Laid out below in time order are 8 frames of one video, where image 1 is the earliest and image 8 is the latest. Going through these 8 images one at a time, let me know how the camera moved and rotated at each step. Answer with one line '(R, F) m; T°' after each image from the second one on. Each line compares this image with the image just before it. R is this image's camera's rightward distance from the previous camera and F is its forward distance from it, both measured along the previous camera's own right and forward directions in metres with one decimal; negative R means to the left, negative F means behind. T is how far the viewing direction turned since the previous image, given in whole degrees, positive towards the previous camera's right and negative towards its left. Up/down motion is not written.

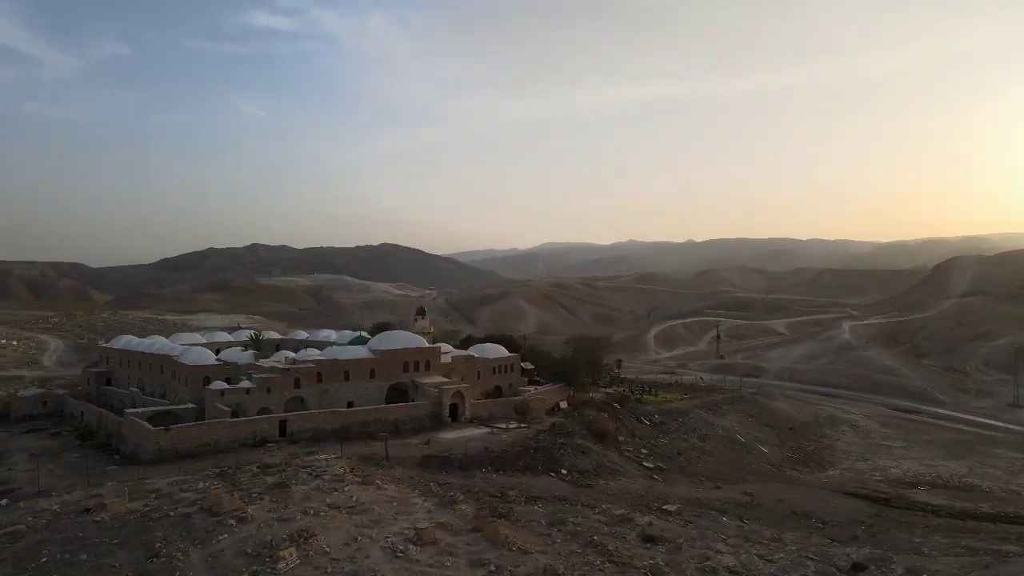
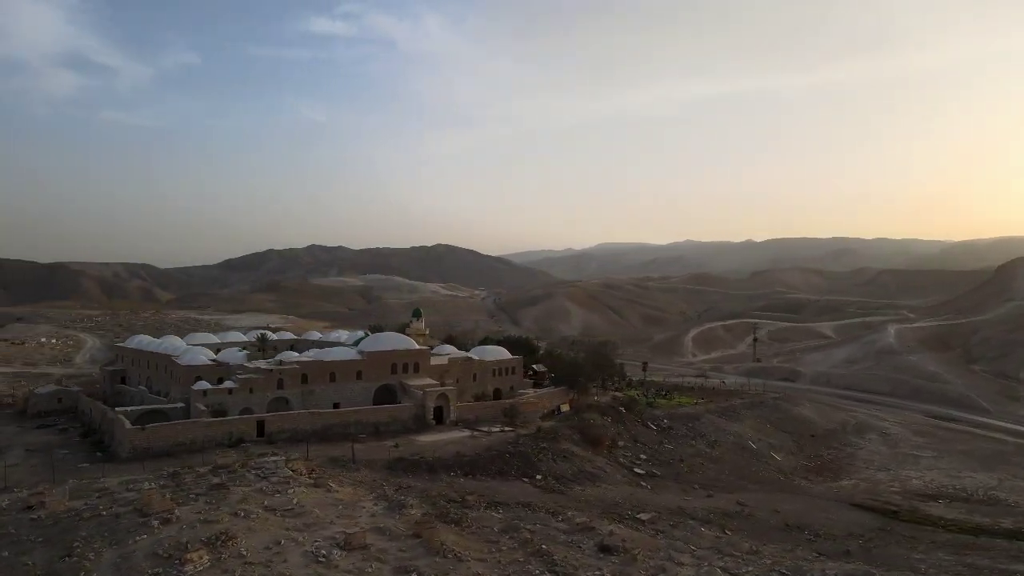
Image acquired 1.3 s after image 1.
(+2.0, +0.4) m; -4°
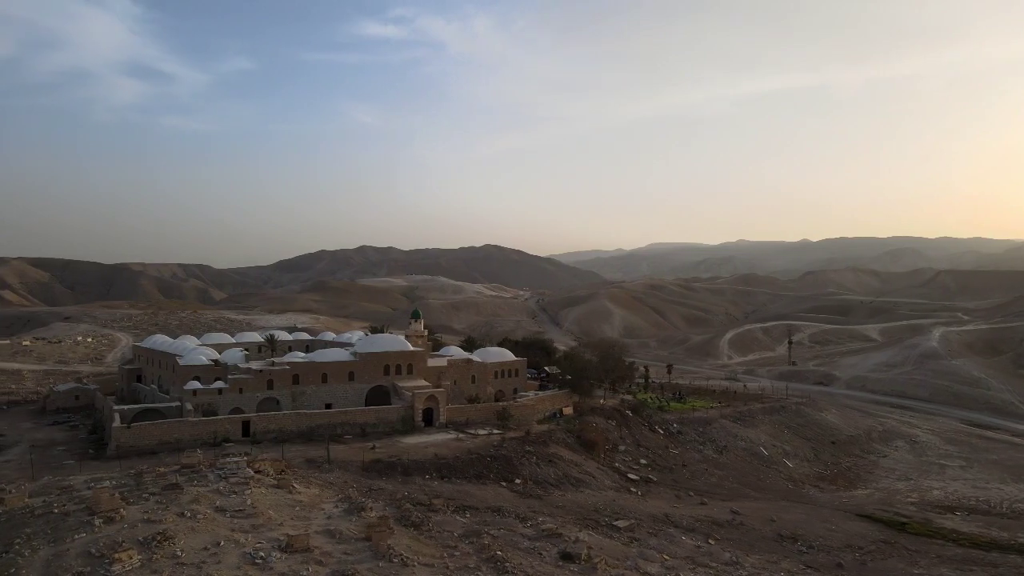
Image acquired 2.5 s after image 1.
(+1.7, +0.3) m; -3°
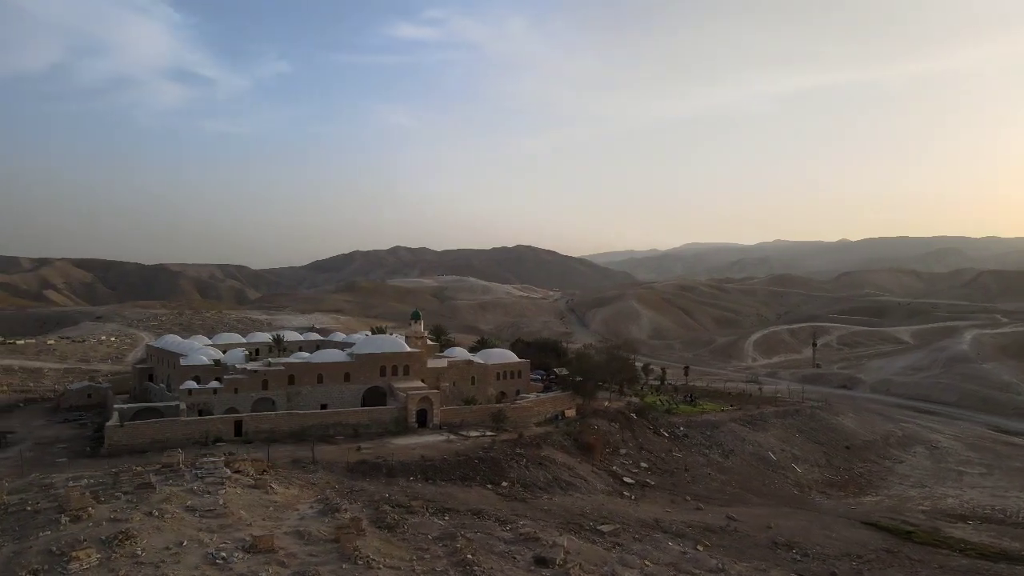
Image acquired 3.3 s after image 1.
(+1.1, +0.1) m; -2°
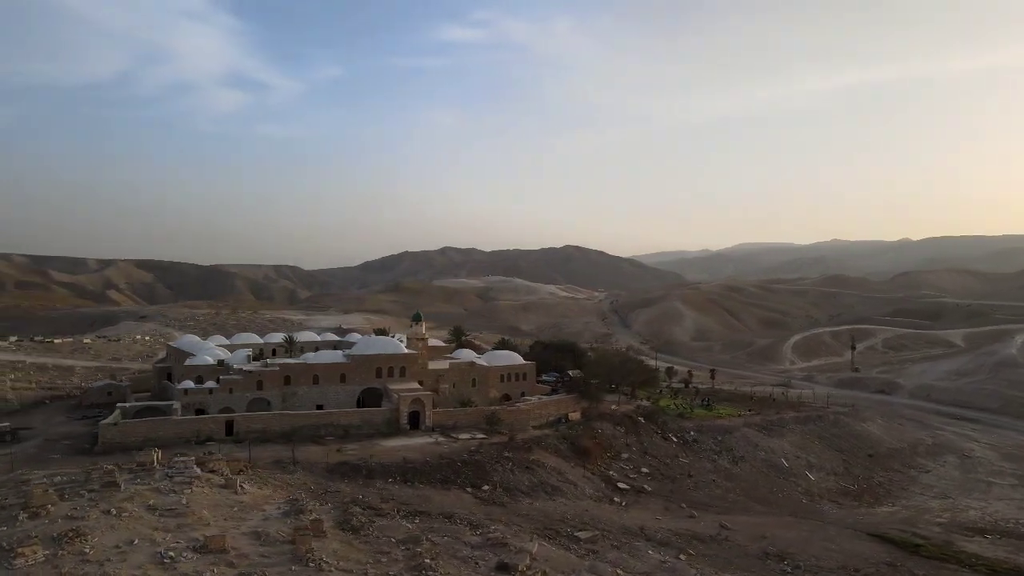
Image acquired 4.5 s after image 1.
(+1.6, +0.2) m; -3°
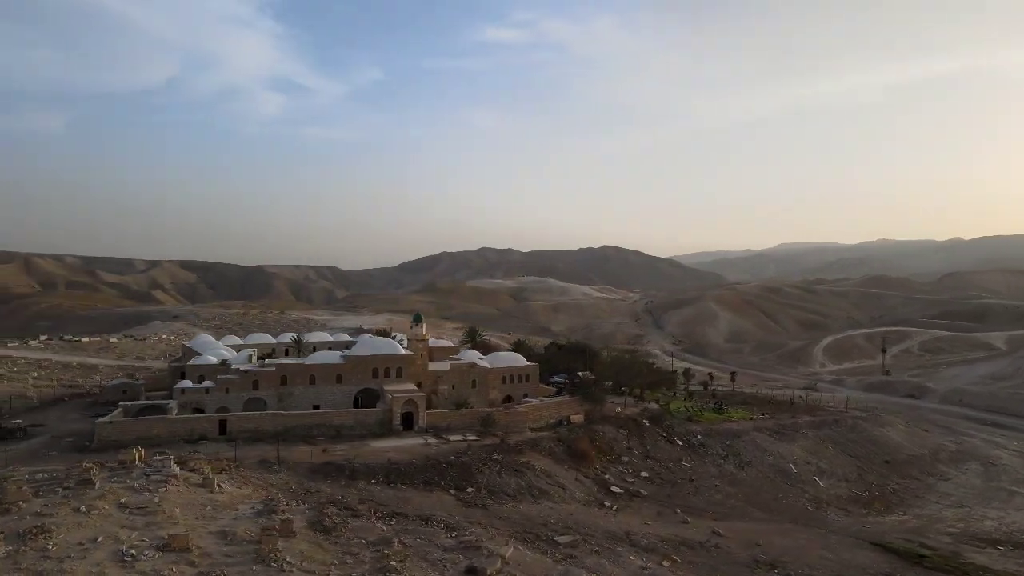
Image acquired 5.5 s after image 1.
(+1.3, +0.1) m; -3°
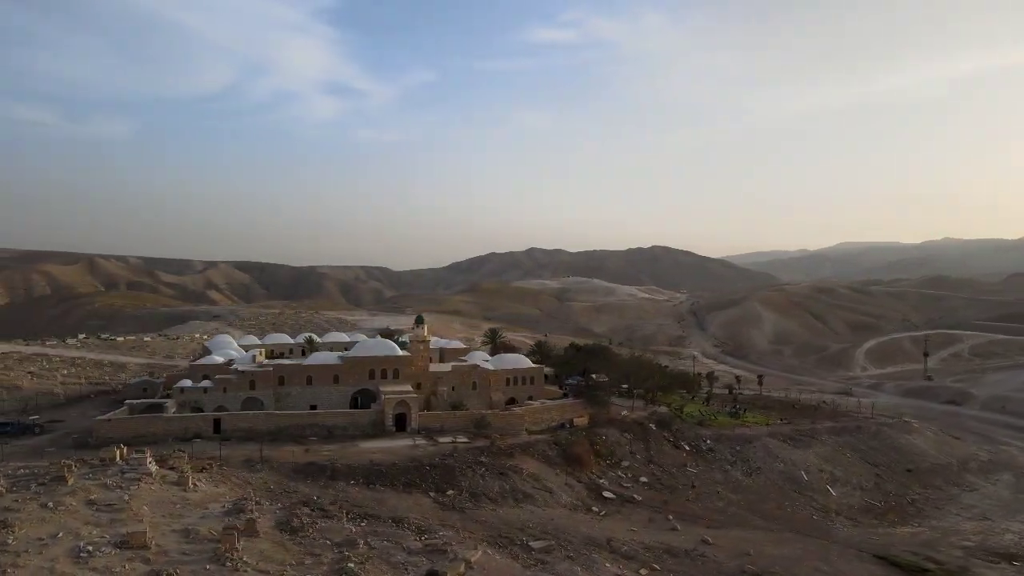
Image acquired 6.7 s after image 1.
(+1.6, +0.2) m; -3°
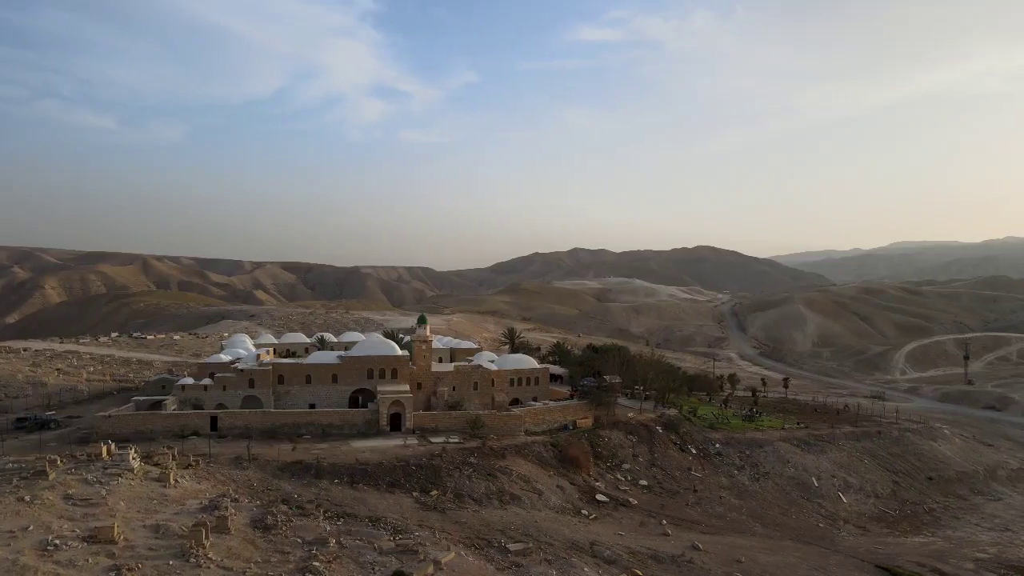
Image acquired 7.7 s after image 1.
(+1.5, +0.1) m; -3°
